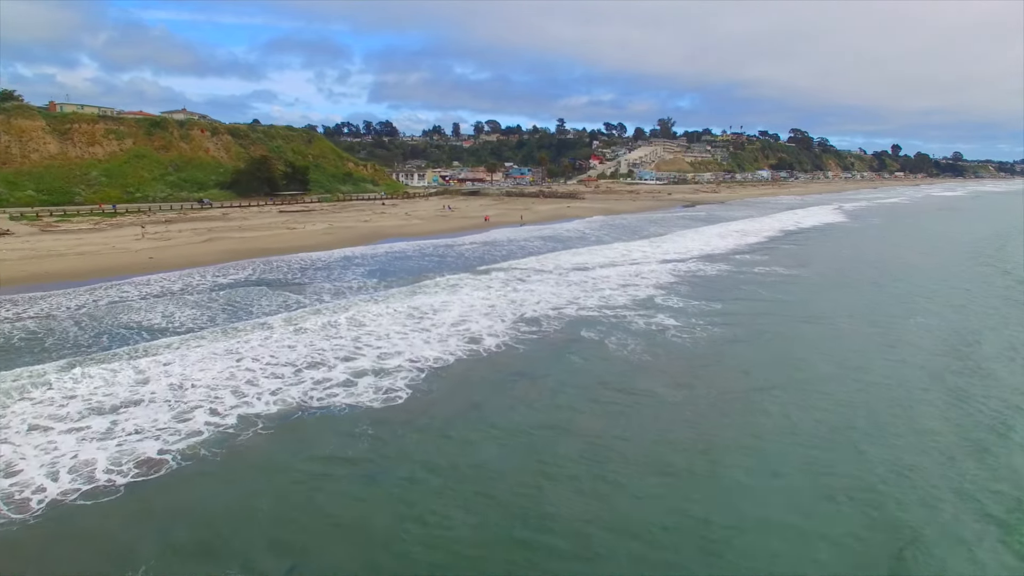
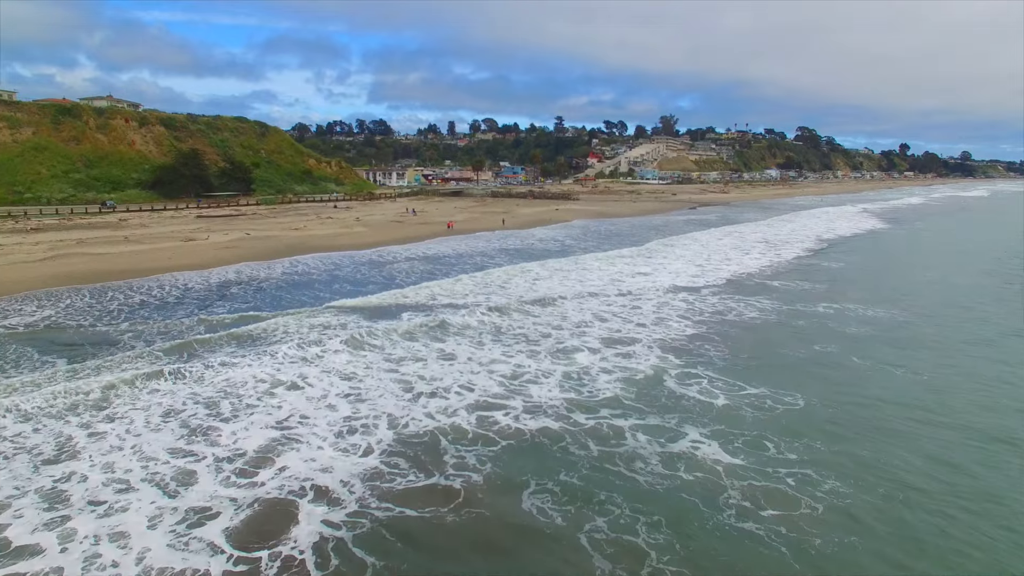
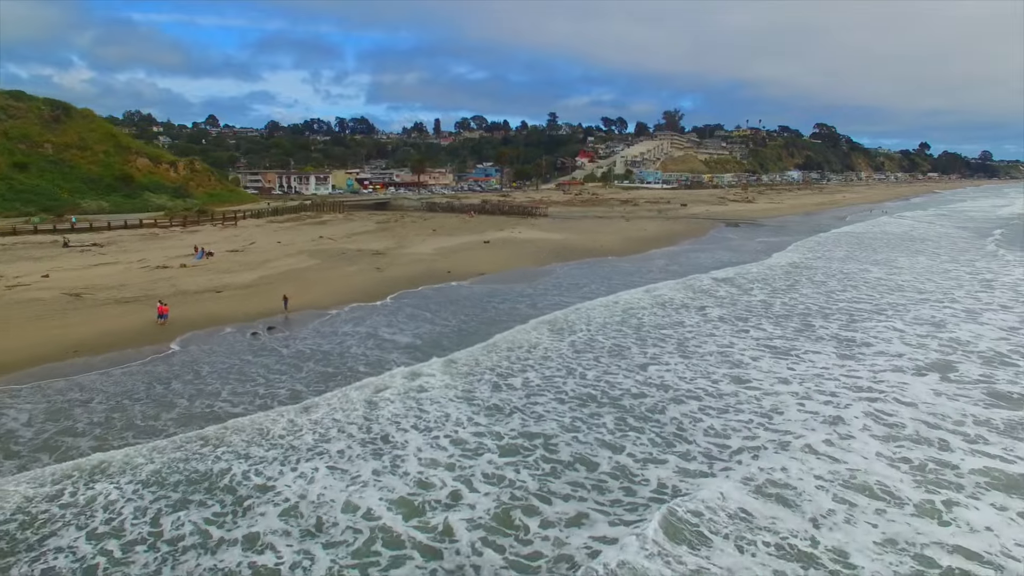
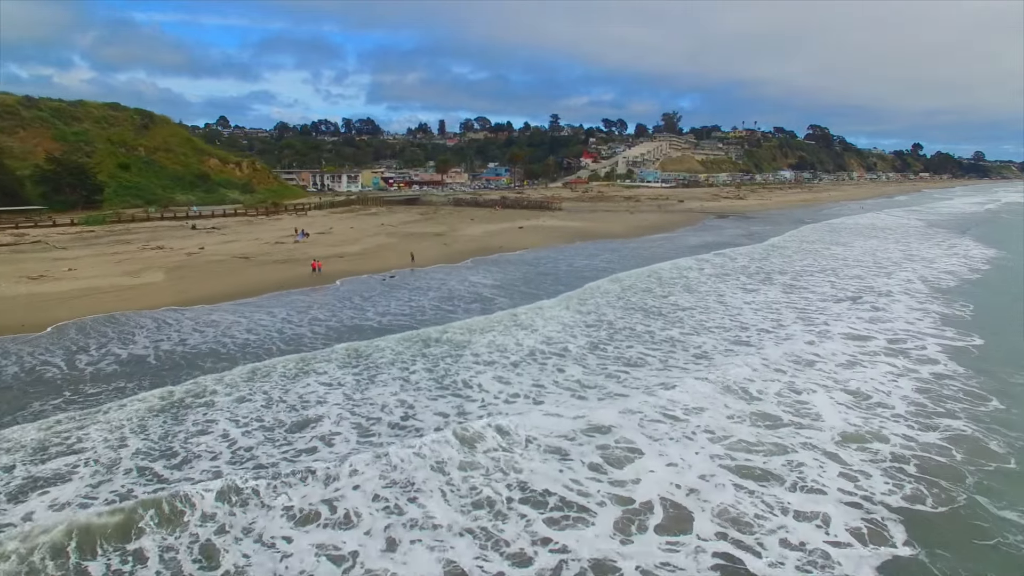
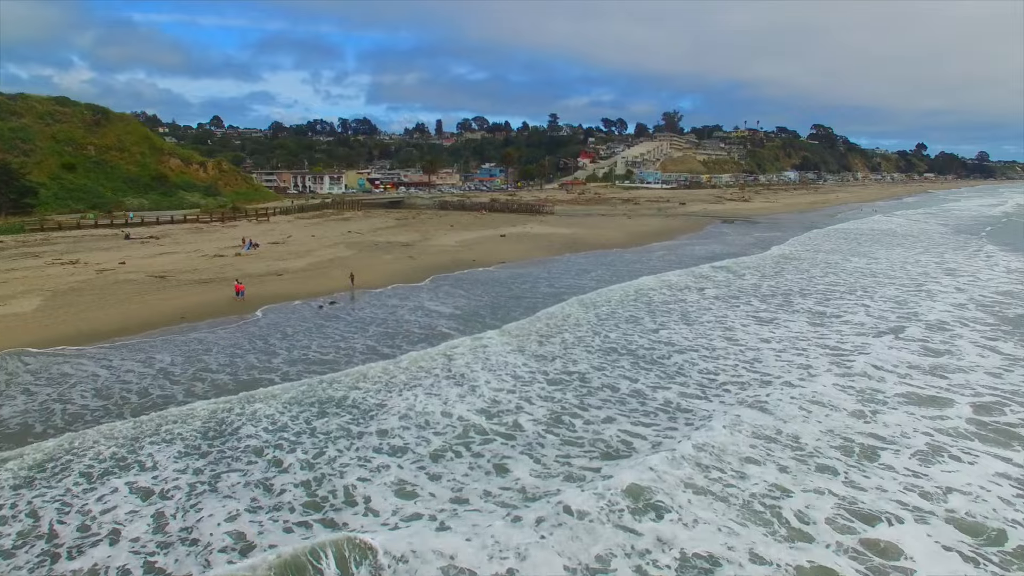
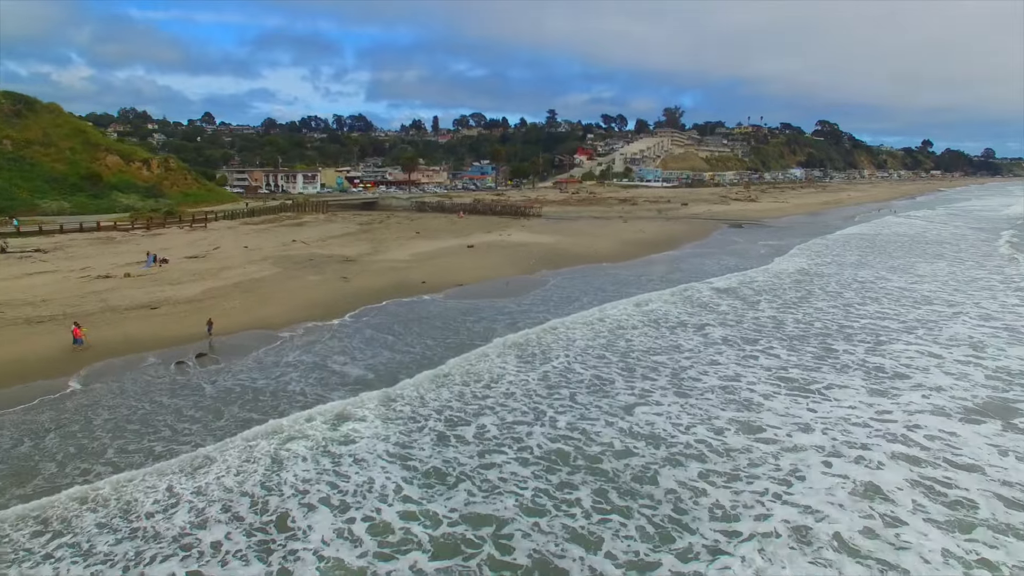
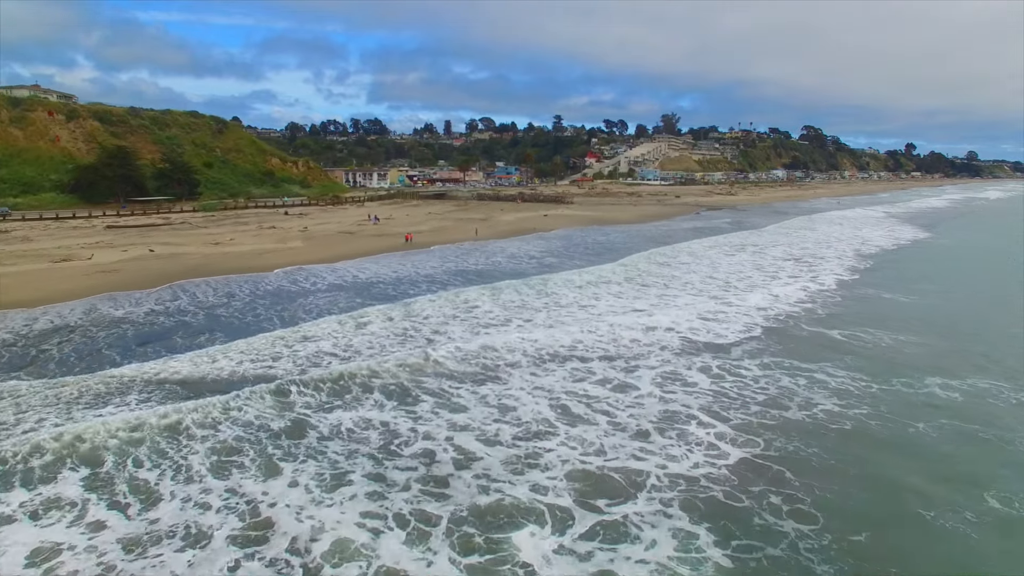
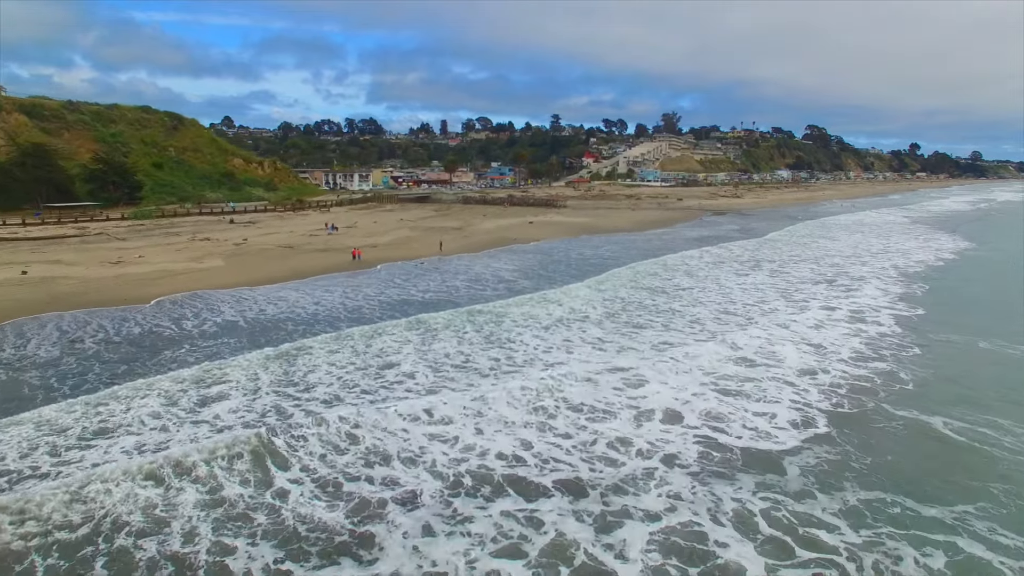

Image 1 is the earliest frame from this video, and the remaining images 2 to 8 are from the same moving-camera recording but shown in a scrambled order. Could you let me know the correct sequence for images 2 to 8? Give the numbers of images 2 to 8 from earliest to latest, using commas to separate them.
2, 7, 8, 4, 5, 3, 6
